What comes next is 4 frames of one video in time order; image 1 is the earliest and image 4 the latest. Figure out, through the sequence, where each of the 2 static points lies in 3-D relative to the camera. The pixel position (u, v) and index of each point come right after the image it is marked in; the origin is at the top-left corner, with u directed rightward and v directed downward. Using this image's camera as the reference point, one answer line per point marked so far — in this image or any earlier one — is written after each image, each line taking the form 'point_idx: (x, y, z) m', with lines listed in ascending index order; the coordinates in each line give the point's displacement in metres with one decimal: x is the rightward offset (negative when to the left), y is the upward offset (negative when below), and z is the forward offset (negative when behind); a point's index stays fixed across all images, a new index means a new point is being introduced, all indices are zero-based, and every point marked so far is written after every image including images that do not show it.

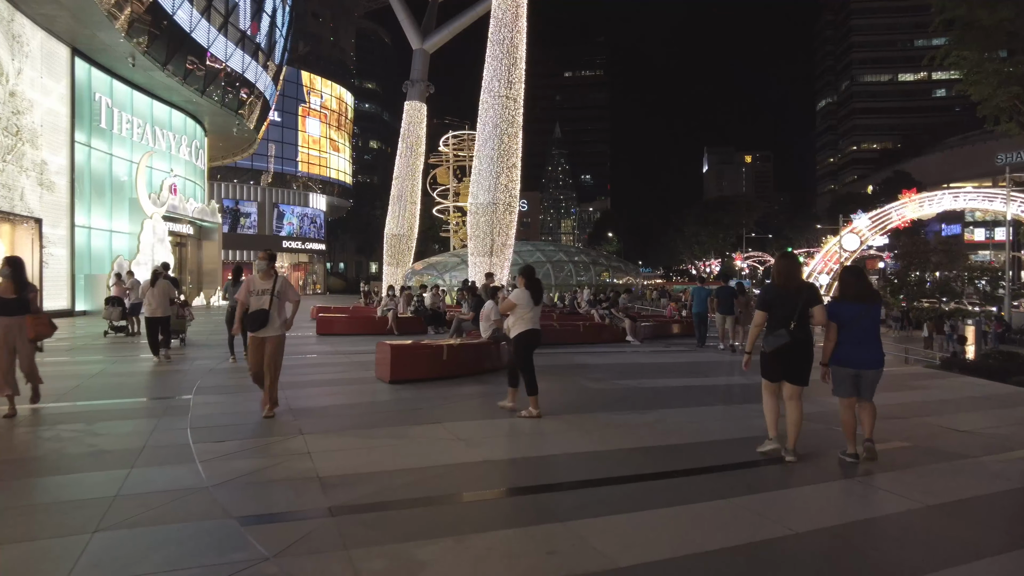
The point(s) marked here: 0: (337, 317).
0: (-4.3, -0.7, +16.1) m
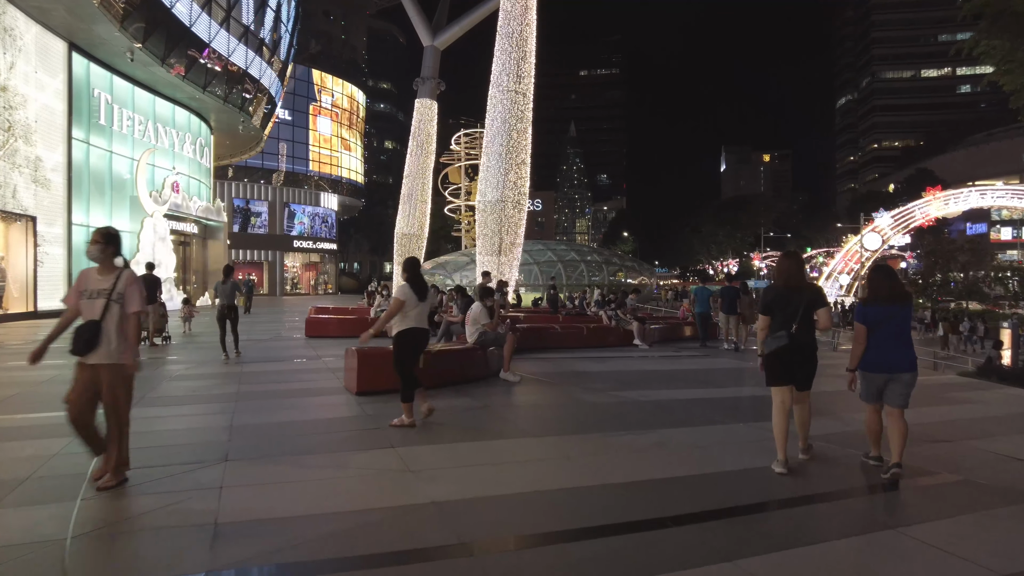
0: (-4.3, -0.7, +15.3) m
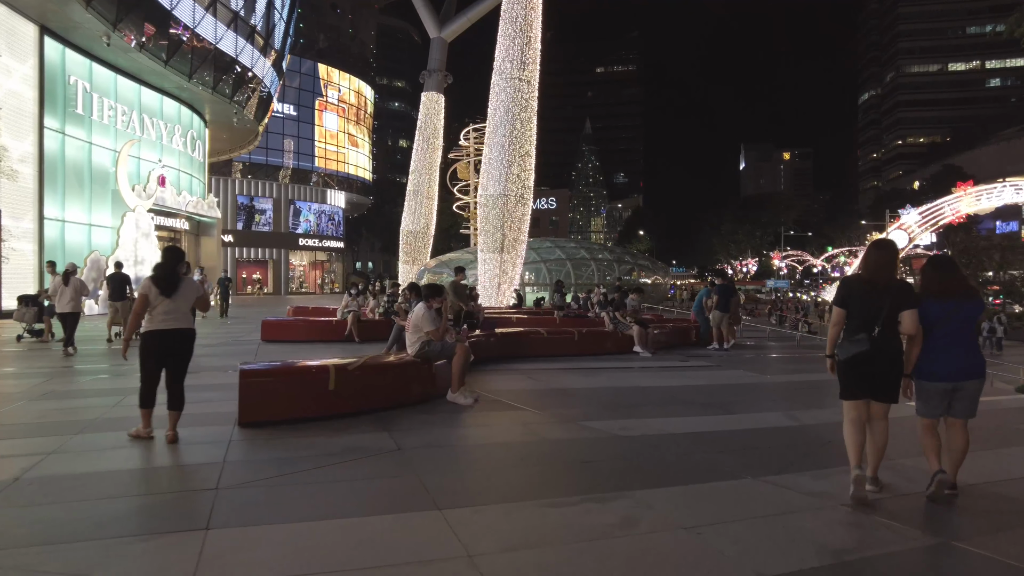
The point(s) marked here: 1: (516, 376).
0: (-4.6, -0.7, +13.6) m
1: (0.0, -1.2, +8.7) m
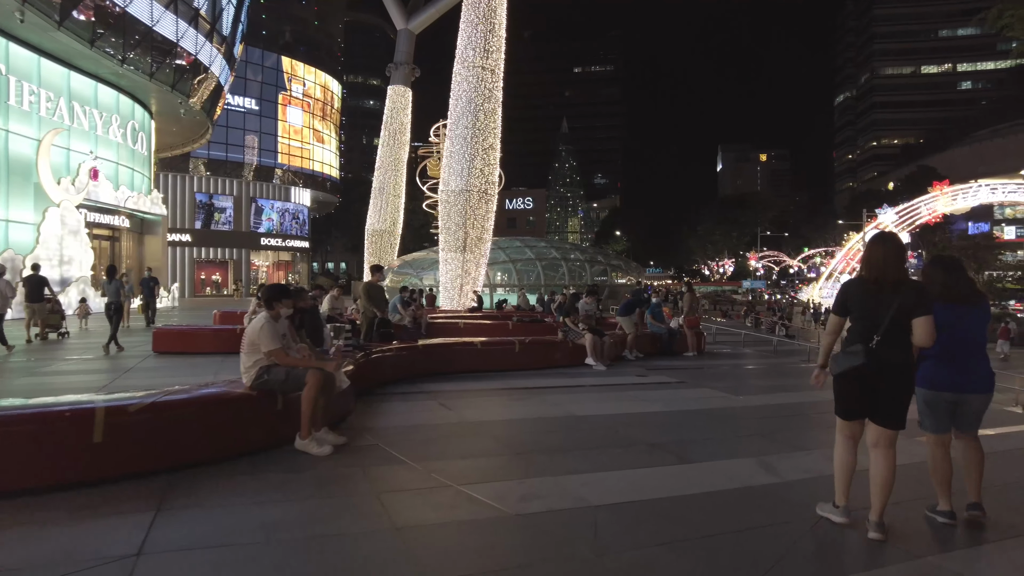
0: (-5.7, -0.7, +11.6) m
1: (-1.0, -1.2, +6.9) m
